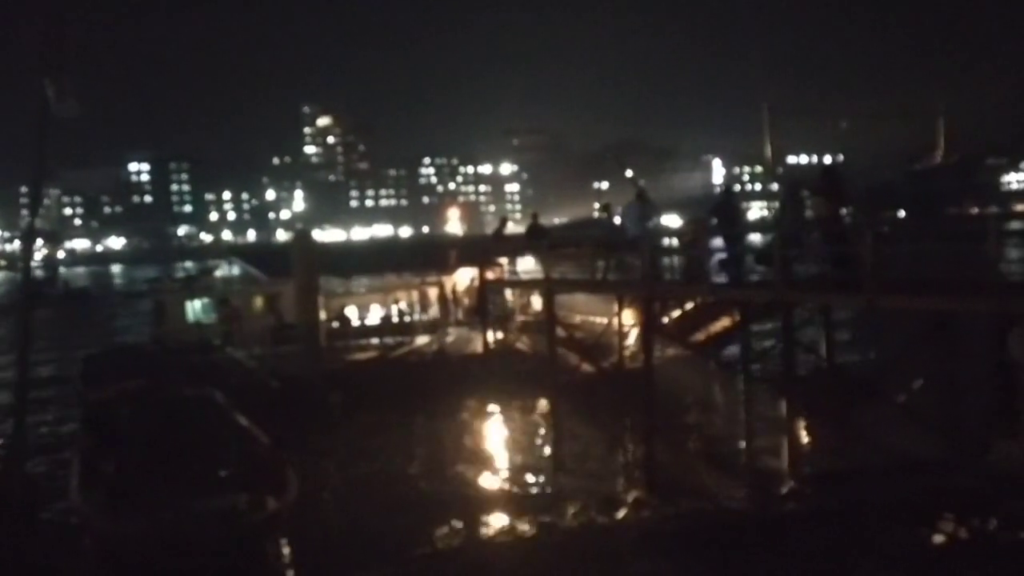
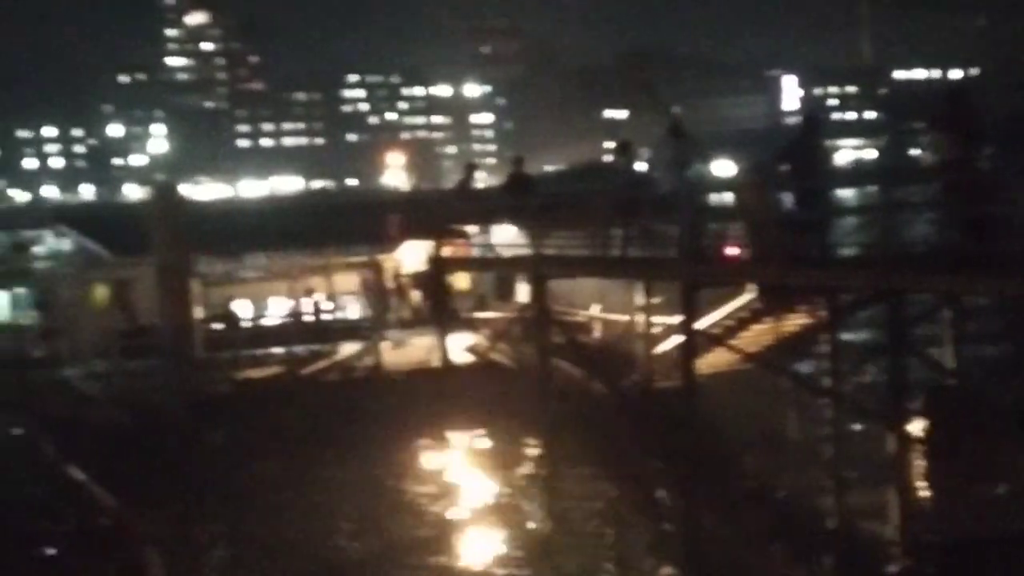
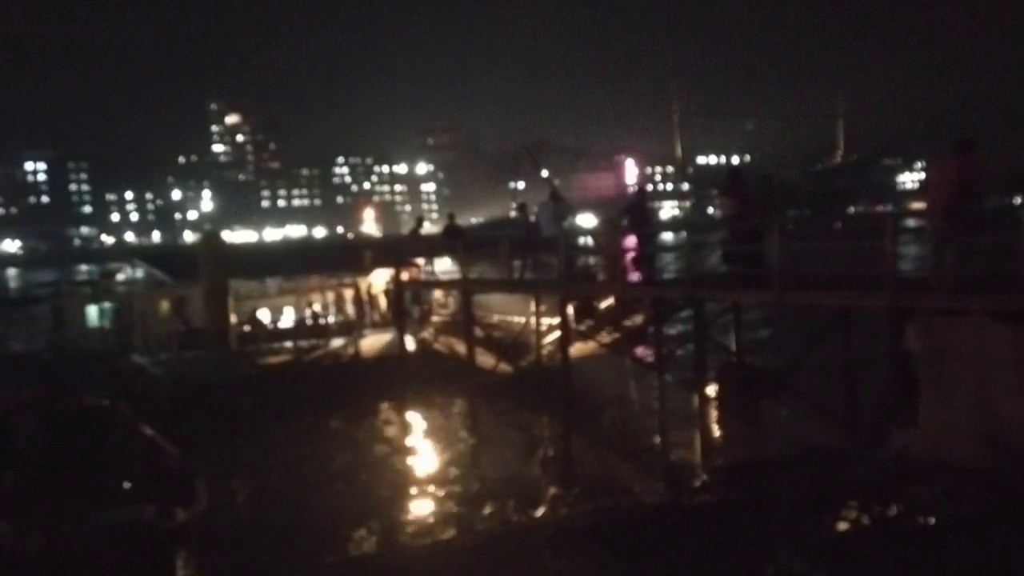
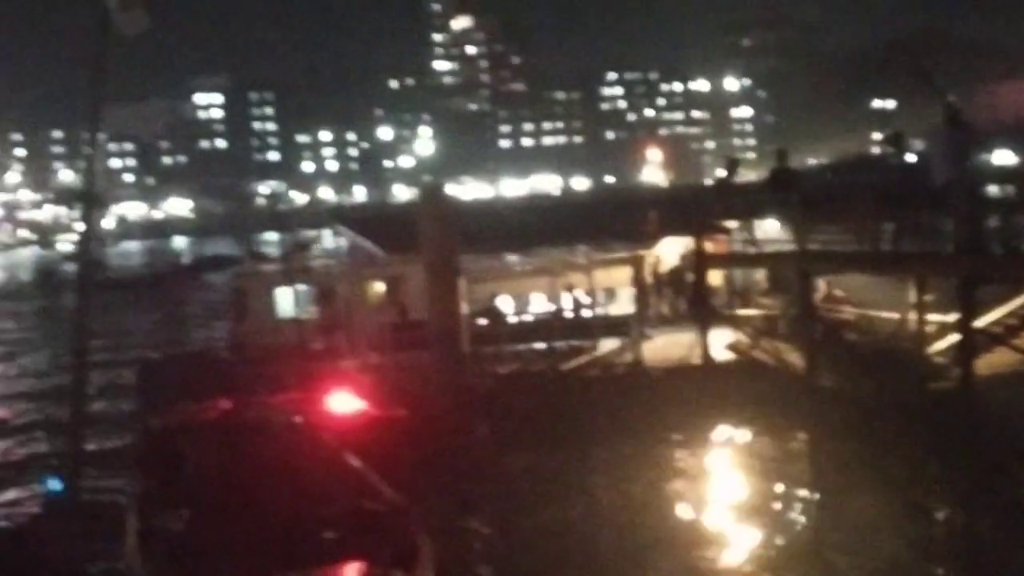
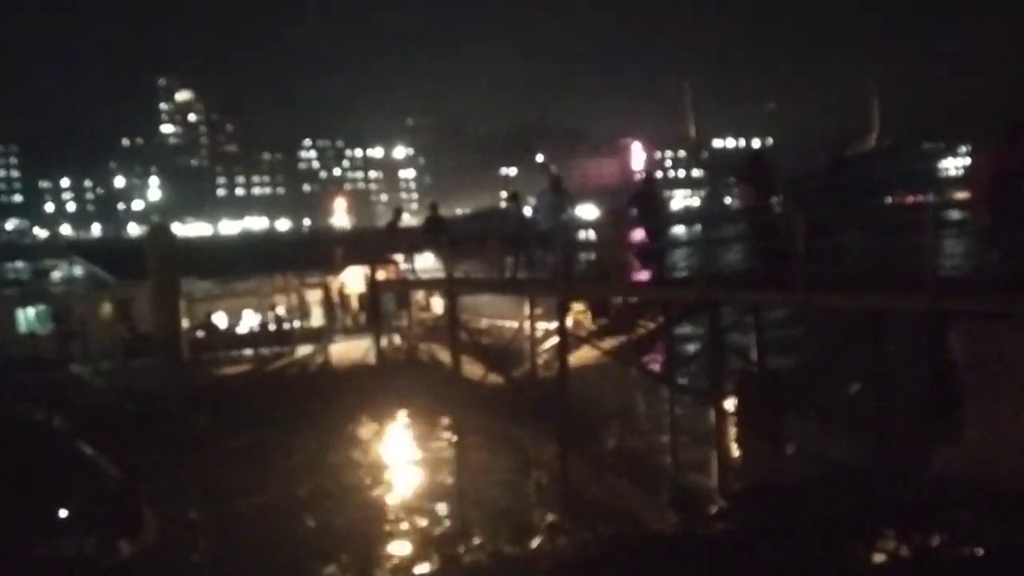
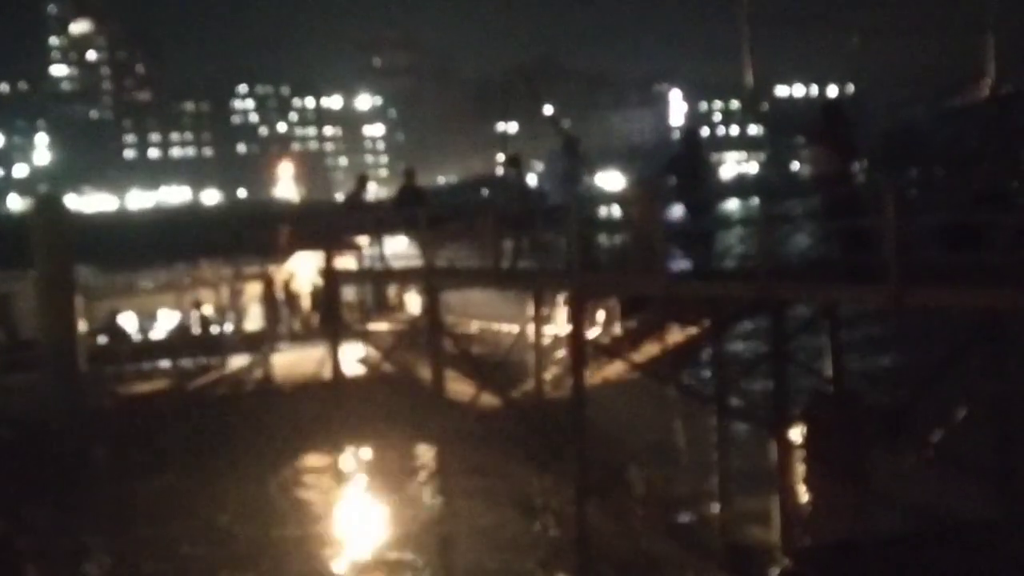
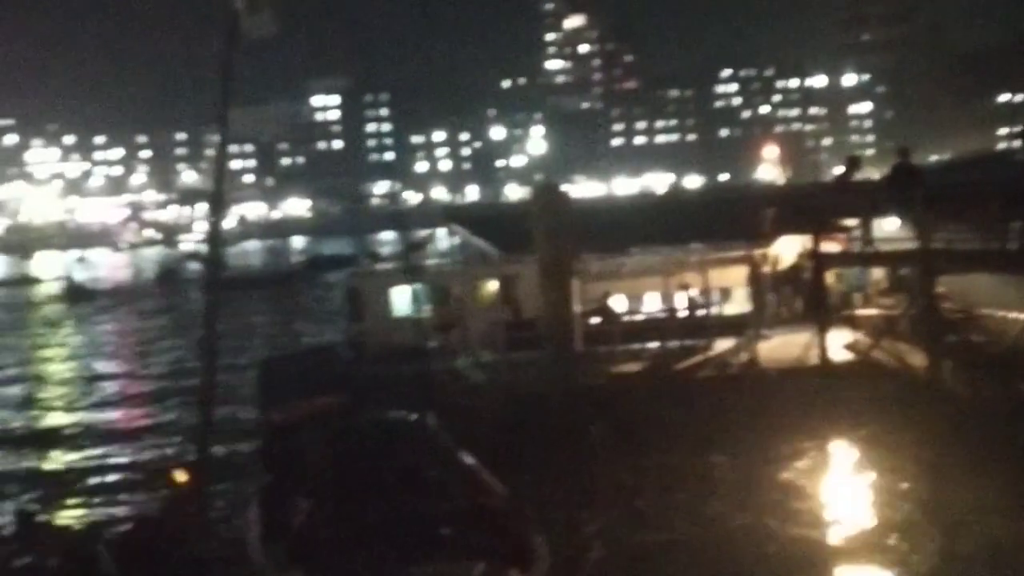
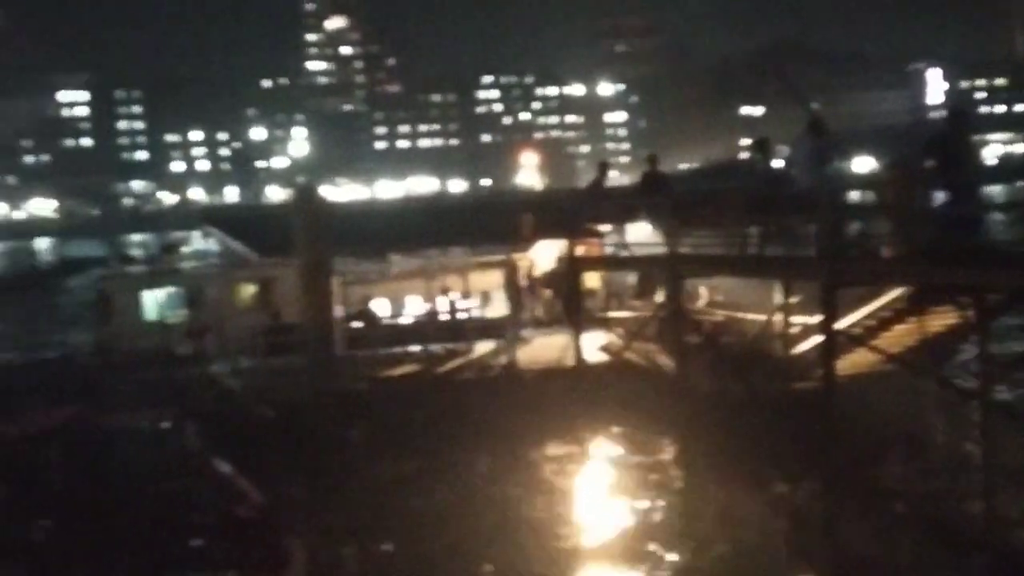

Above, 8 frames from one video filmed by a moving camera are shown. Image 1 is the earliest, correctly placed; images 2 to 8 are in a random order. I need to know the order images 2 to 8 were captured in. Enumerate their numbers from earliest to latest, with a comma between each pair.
3, 5, 6, 2, 8, 4, 7
